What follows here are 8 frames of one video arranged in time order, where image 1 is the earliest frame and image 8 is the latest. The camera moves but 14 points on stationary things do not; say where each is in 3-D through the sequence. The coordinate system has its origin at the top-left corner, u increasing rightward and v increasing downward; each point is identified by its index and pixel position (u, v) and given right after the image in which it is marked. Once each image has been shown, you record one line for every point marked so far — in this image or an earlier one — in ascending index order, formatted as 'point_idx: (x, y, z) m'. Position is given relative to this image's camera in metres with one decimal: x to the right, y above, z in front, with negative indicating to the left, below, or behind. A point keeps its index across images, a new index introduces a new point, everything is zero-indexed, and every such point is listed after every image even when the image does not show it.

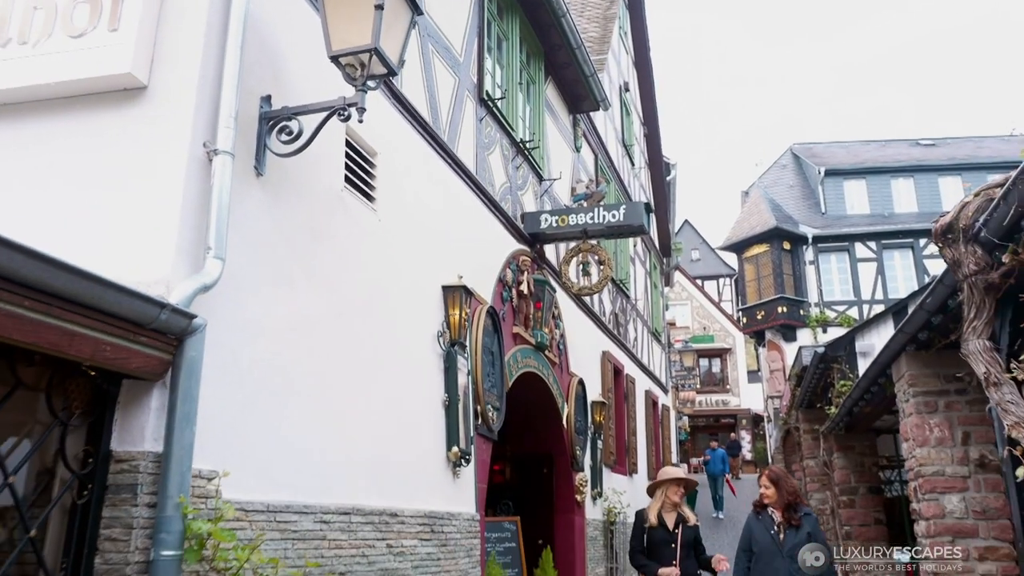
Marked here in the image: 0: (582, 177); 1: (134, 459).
0: (+0.9, +1.4, +11.5) m
1: (-1.2, -0.5, +2.8) m
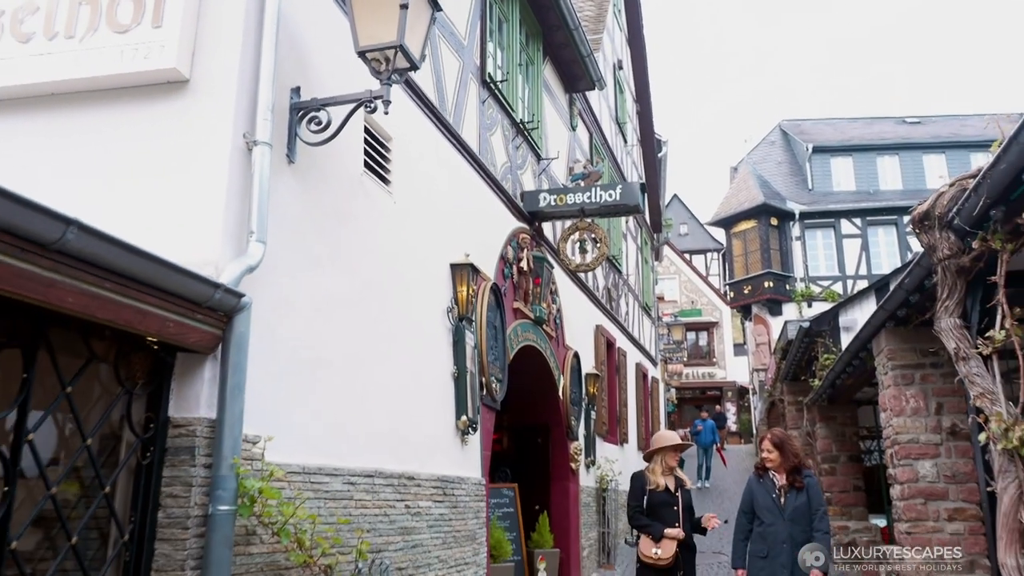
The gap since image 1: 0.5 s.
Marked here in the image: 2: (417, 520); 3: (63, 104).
0: (+0.8, +1.7, +11.8) m
1: (-1.1, -0.5, +3.1) m
2: (-0.5, -1.2, +4.7) m
3: (-1.9, +0.8, +3.8) m
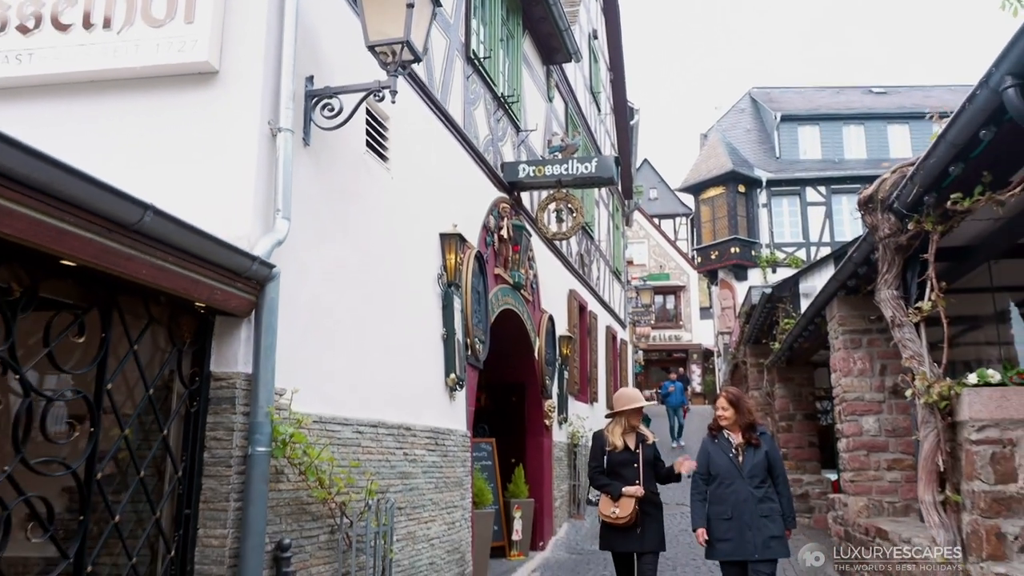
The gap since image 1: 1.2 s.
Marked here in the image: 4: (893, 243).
0: (+0.6, +2.2, +12.2) m
1: (-1.1, -0.4, +3.6) m
2: (-0.6, -1.0, +5.2) m
3: (-1.9, +0.9, +4.2) m
4: (+2.0, +0.2, +4.8) m
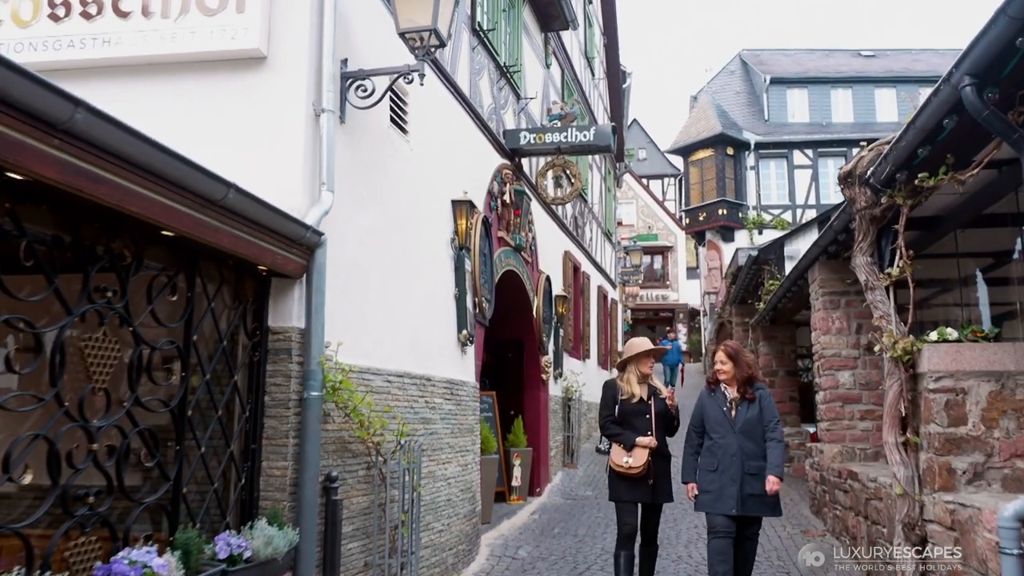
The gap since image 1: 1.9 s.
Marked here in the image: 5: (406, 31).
0: (+0.5, +2.7, +12.7) m
1: (-1.0, -0.2, +4.1) m
2: (-0.5, -0.8, +5.8) m
3: (-1.8, +1.1, +4.6) m
4: (+2.1, +0.4, +5.4) m
5: (-0.6, +1.4, +4.9) m
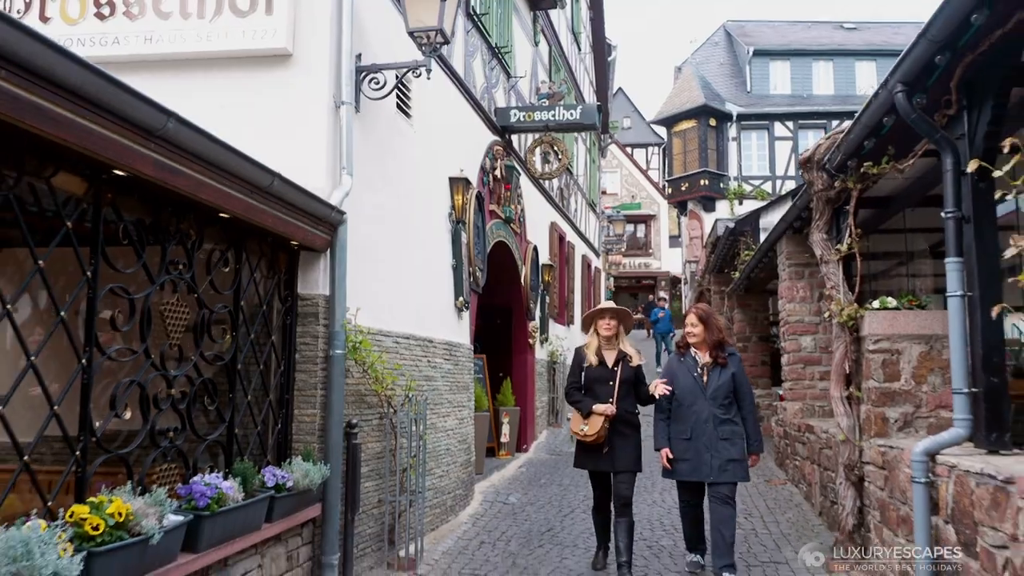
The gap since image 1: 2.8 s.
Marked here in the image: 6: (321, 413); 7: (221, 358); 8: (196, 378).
0: (+0.4, +3.2, +13.2) m
1: (-1.0, -0.1, +4.8) m
2: (-0.6, -0.6, +6.5) m
3: (-1.8, +1.3, +5.2) m
4: (+2.1, +0.6, +6.0) m
5: (-0.6, +1.5, +5.4) m
6: (-1.0, -0.6, +4.7) m
7: (-1.3, -0.3, +4.0) m
8: (-1.3, -0.4, +3.8) m
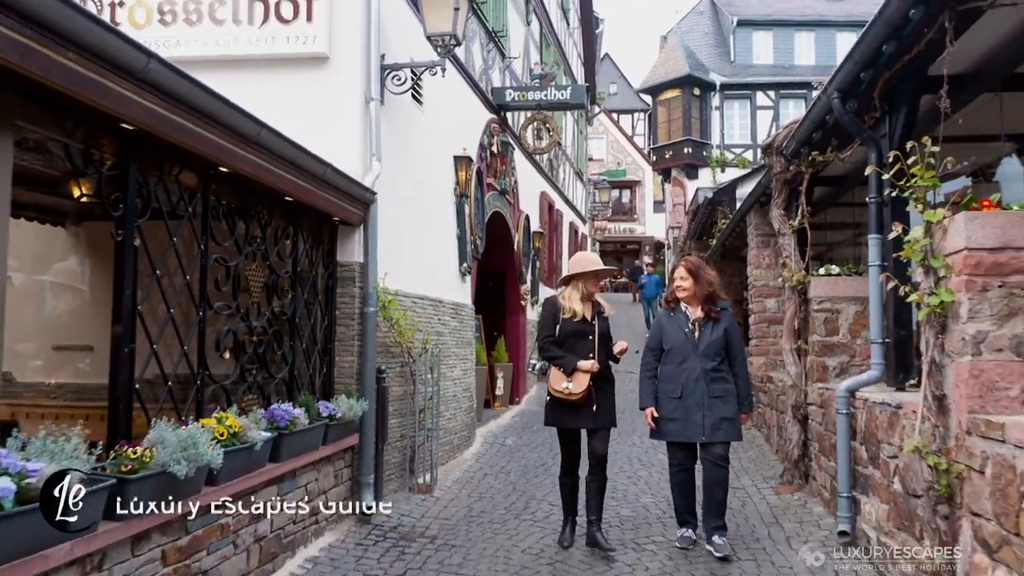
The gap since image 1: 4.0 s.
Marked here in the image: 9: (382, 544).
0: (+0.3, +3.7, +14.0) m
1: (-1.0, +0.1, +5.7) m
2: (-0.6, -0.3, +7.4) m
3: (-1.8, +1.5, +6.1) m
4: (+2.1, +0.9, +7.0) m
5: (-0.6, +1.8, +6.3) m
6: (-1.0, -0.4, +5.7) m
7: (-1.2, -0.1, +5.0) m
8: (-1.3, -0.2, +4.7) m
9: (-0.7, -1.4, +5.1) m
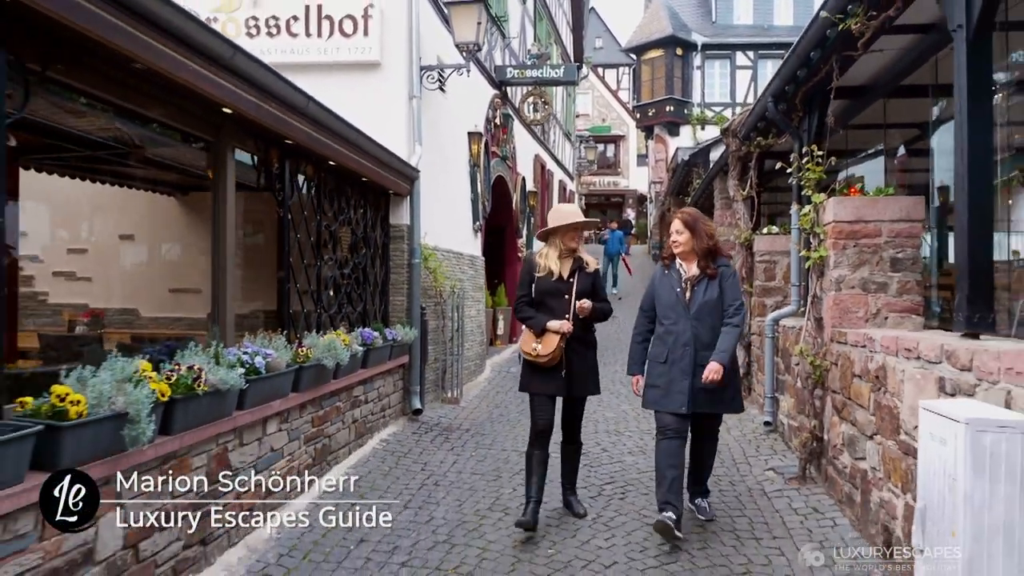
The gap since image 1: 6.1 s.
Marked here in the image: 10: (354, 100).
0: (+0.3, +4.5, +15.6) m
1: (-0.9, +0.5, +7.4) m
2: (-0.5, +0.1, +9.2) m
3: (-1.7, +1.9, +7.7) m
4: (+2.2, +1.3, +8.8) m
5: (-0.5, +2.2, +8.0) m
6: (-0.9, -0.1, +7.4) m
7: (-1.1, +0.2, +6.7) m
8: (-1.2, +0.1, +6.5) m
9: (-0.6, -1.1, +6.9) m
10: (-1.4, +1.6, +7.7) m
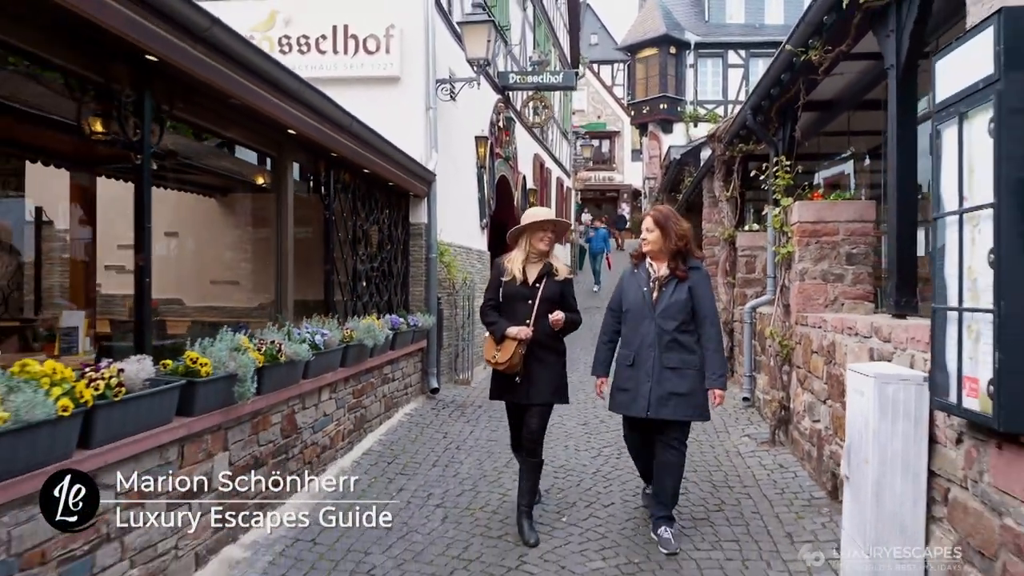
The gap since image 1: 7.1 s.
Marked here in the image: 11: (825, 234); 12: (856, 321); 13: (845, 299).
0: (+0.3, +4.7, +16.4) m
1: (-0.8, +0.6, +8.3) m
2: (-0.4, +0.2, +10.1) m
3: (-1.6, +1.9, +8.6) m
4: (+2.2, +1.4, +9.6) m
5: (-0.4, +2.2, +8.8) m
6: (-0.8, 0.0, +8.3) m
7: (-1.1, +0.2, +7.6) m
8: (-1.1, +0.2, +7.4) m
9: (-0.6, -1.0, +7.8) m
10: (-1.3, +1.7, +8.5) m
11: (+2.1, +0.4, +6.0) m
12: (+1.7, -0.2, +4.6) m
13: (+2.2, -0.1, +5.9) m
